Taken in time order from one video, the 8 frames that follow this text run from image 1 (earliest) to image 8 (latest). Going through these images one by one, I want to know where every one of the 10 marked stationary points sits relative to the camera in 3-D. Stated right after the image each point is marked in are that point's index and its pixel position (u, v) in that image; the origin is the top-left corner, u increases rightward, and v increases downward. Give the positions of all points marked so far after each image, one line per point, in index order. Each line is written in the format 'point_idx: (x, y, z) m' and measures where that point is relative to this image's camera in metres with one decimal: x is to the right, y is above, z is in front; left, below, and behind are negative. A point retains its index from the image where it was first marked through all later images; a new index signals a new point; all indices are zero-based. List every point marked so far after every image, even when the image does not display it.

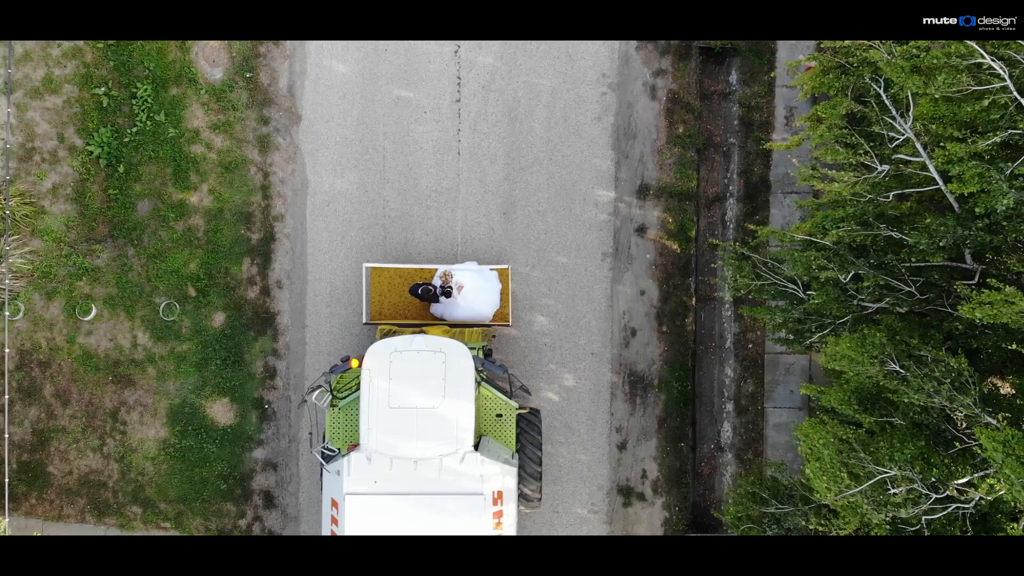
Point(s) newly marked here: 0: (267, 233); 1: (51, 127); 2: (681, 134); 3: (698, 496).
0: (-2.3, +0.5, +8.8) m
1: (-4.5, +1.6, +8.9) m
2: (+1.6, +1.4, +8.6) m
3: (+1.8, -2.0, +8.6) m
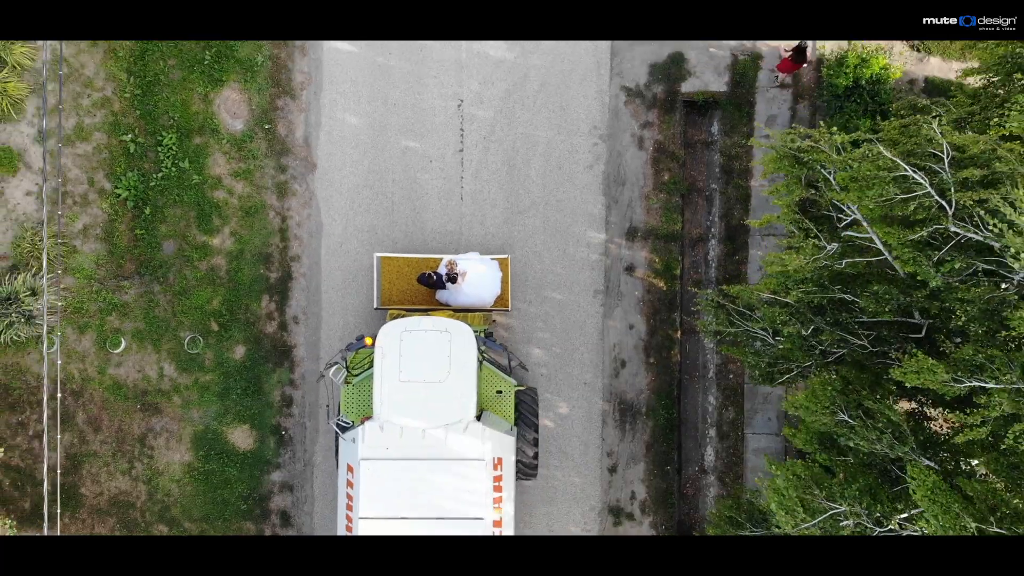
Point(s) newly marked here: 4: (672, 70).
0: (-2.3, +0.2, +9.5) m
1: (-4.5, +1.2, +9.6) m
2: (+1.6, +1.1, +9.3) m
3: (+1.8, -2.3, +9.3) m
4: (+1.6, +2.2, +9.3) m
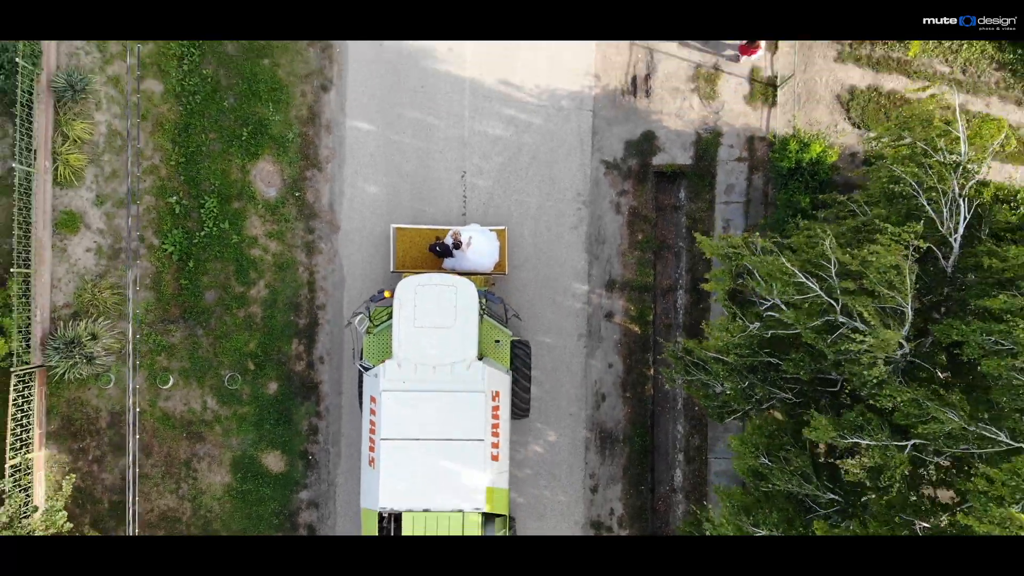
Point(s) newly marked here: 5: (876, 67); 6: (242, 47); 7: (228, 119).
0: (-2.4, -0.4, +11.0) m
1: (-4.6, +0.7, +11.1) m
2: (+1.5, +0.6, +10.8) m
3: (+1.7, -2.8, +10.8) m
4: (+1.6, +1.7, +10.8) m
5: (+4.3, +2.6, +10.7) m
6: (-3.2, +2.9, +11.0) m
7: (-3.4, +2.0, +11.0) m
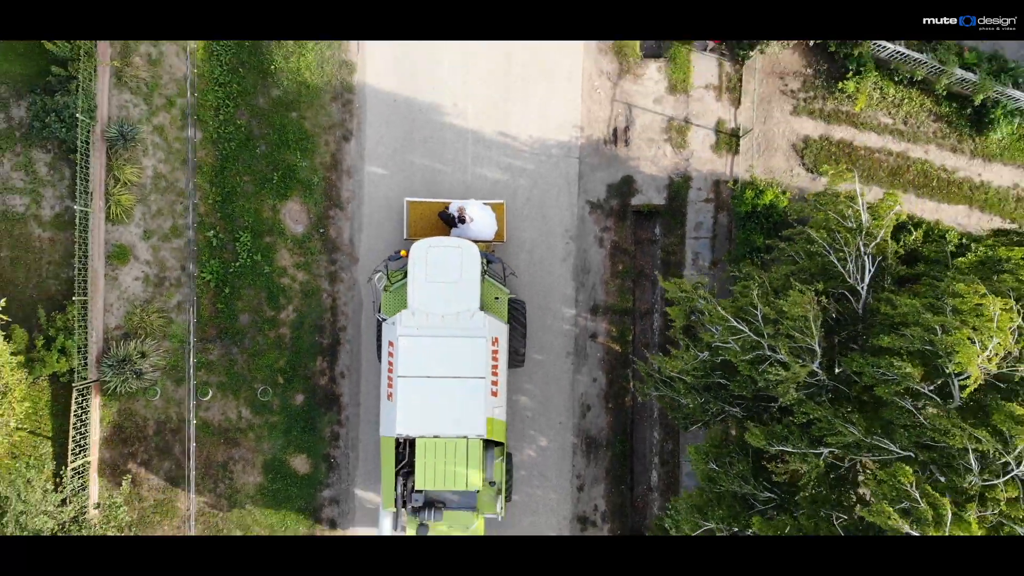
0: (-2.4, -0.7, +12.6) m
1: (-4.6, +0.4, +12.6) m
2: (+1.5, +0.2, +12.3) m
3: (+1.7, -3.2, +12.4) m
4: (+1.5, +1.3, +12.4) m
5: (+4.2, +2.3, +12.3) m
6: (-3.3, +2.5, +12.5) m
7: (-3.4, +1.7, +12.5) m
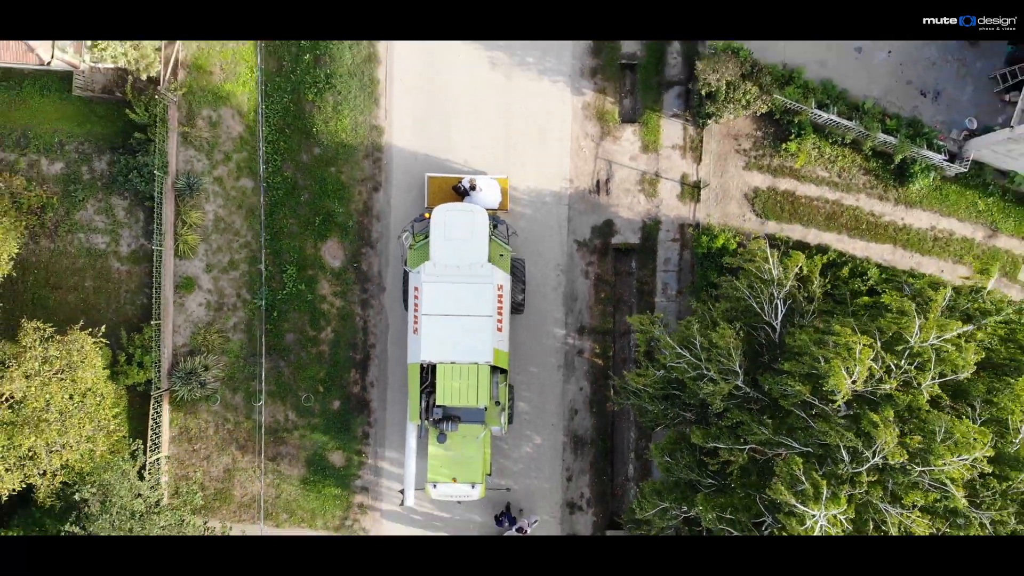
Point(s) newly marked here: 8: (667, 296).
0: (-2.4, -1.1, +15.1) m
1: (-4.6, 0.0, +15.2) m
2: (+1.5, -0.2, +14.9) m
3: (+1.7, -3.6, +14.9) m
4: (+1.5, +0.9, +14.9) m
5: (+4.2, +1.9, +14.8) m
6: (-3.2, +2.1, +15.0) m
7: (-3.4, +1.3, +15.1) m
8: (+2.6, -0.1, +14.9) m
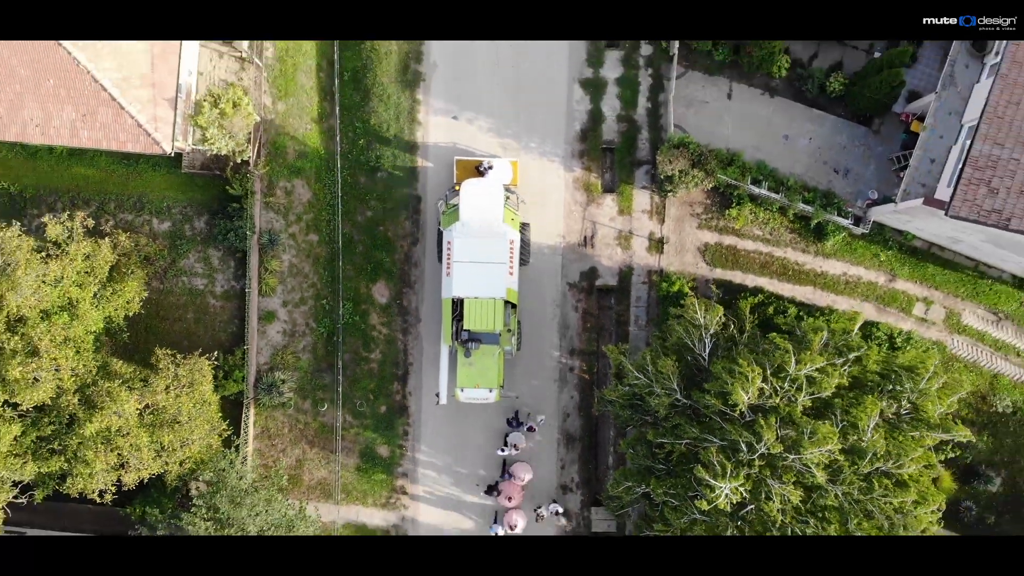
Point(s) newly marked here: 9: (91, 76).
0: (-2.3, -1.8, +19.5) m
1: (-4.5, -0.7, +19.6) m
2: (+1.6, -0.8, +19.3) m
3: (+1.8, -4.2, +19.3) m
4: (+1.7, +0.3, +19.3) m
5: (+4.4, +1.2, +19.2) m
6: (-3.1, +1.5, +19.5) m
7: (-3.3, +0.6, +19.5) m
8: (+2.7, -0.8, +19.3) m
9: (-8.0, +4.0, +17.1) m
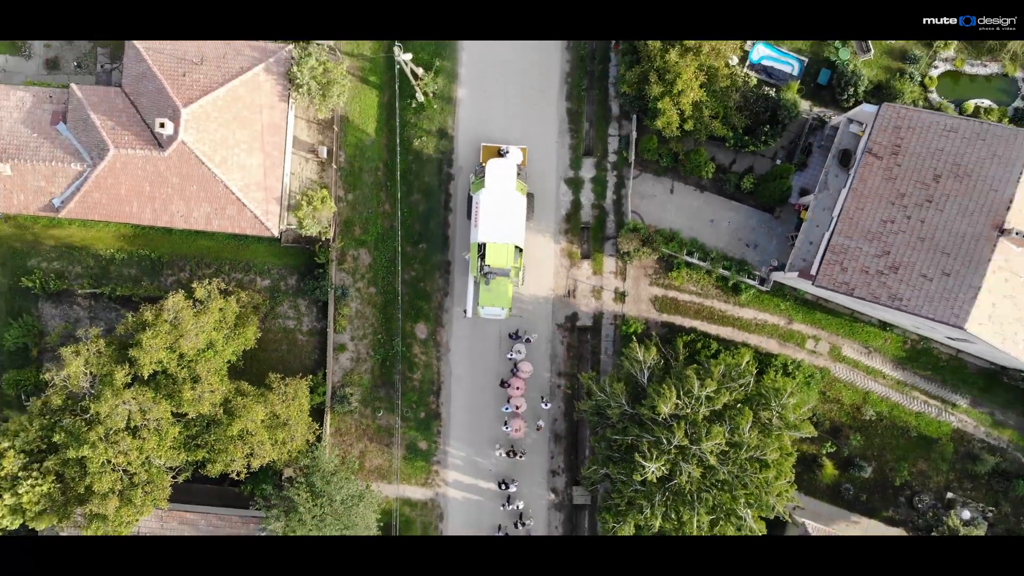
0: (-2.2, -2.9, +27.1) m
1: (-4.3, -1.9, +27.2) m
2: (+1.7, -2.0, +26.8) m
3: (+1.9, -5.4, +26.9) m
4: (+1.8, -0.9, +26.8) m
5: (+4.5, 0.0, +26.7) m
6: (-3.0, +0.3, +27.0) m
7: (-3.2, -0.5, +27.1) m
8: (+2.8, -2.0, +26.9) m
9: (-7.8, +2.9, +24.7) m
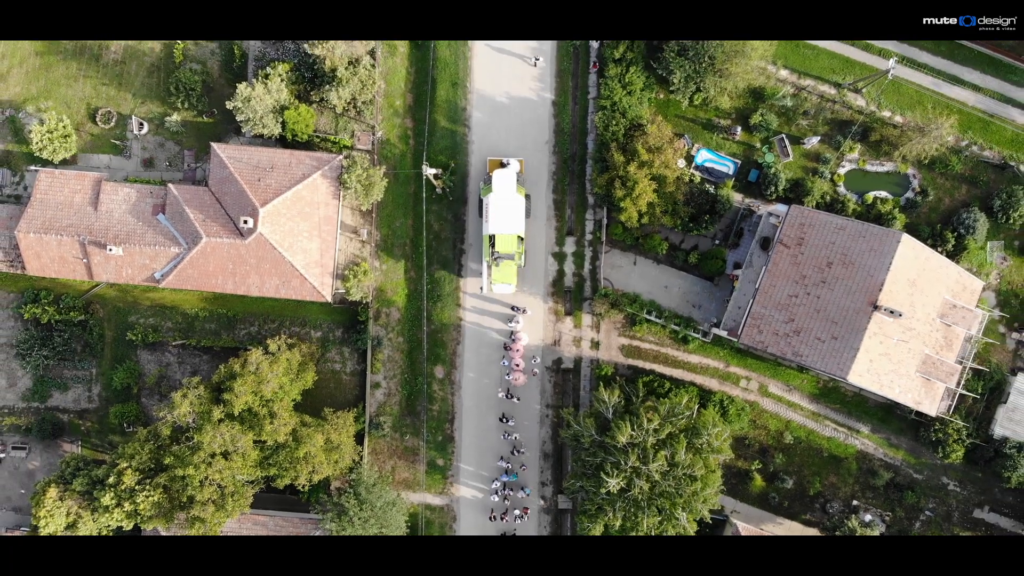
0: (-2.2, -4.9, +34.6) m
1: (-4.4, -3.8, +34.7) m
2: (+1.7, -4.0, +34.3) m
3: (+1.9, -7.4, +34.4) m
4: (+1.7, -2.9, +34.3) m
5: (+4.4, -1.9, +34.2) m
6: (-3.0, -1.7, +34.5) m
7: (-3.2, -2.5, +34.6) m
8: (+2.8, -3.9, +34.4) m
9: (-7.9, +0.9, +32.2) m
